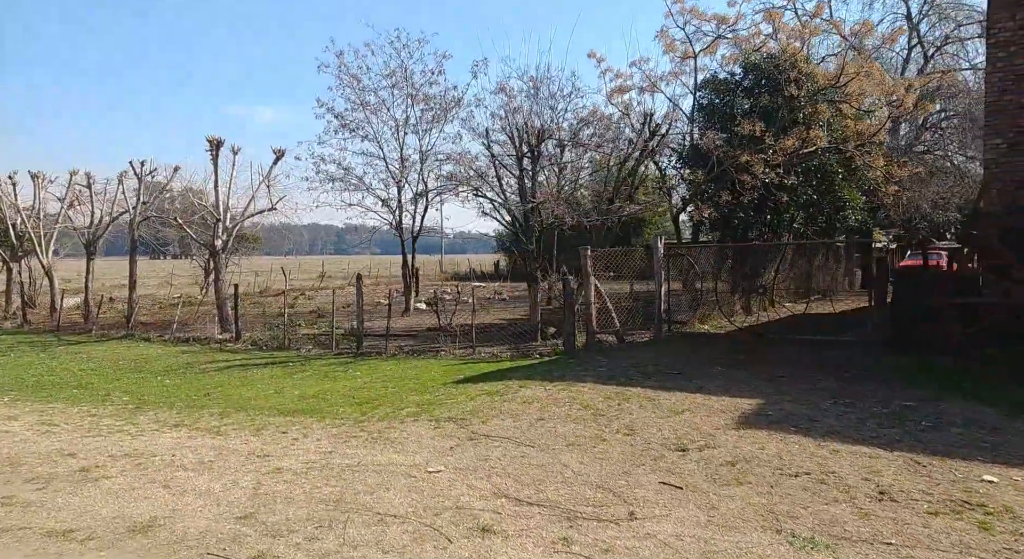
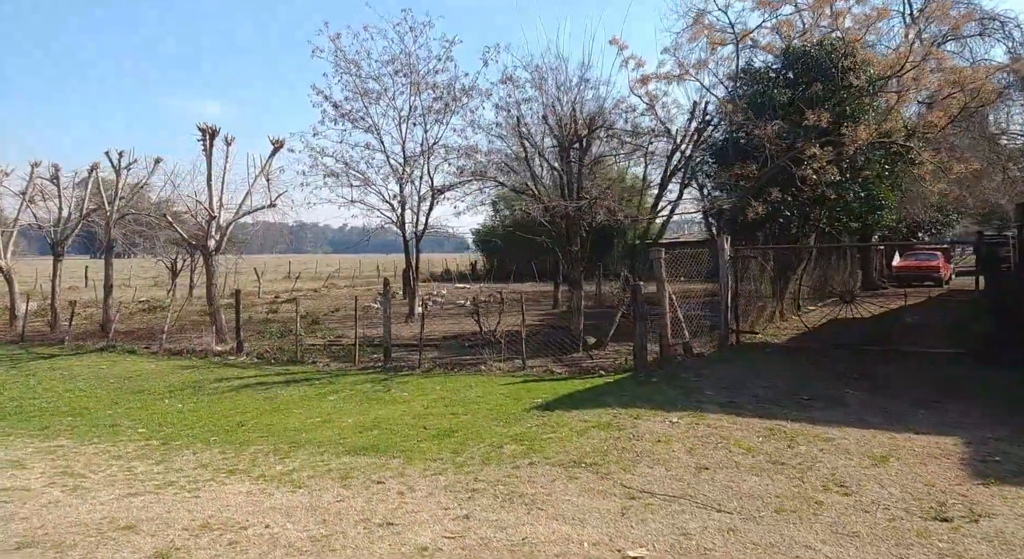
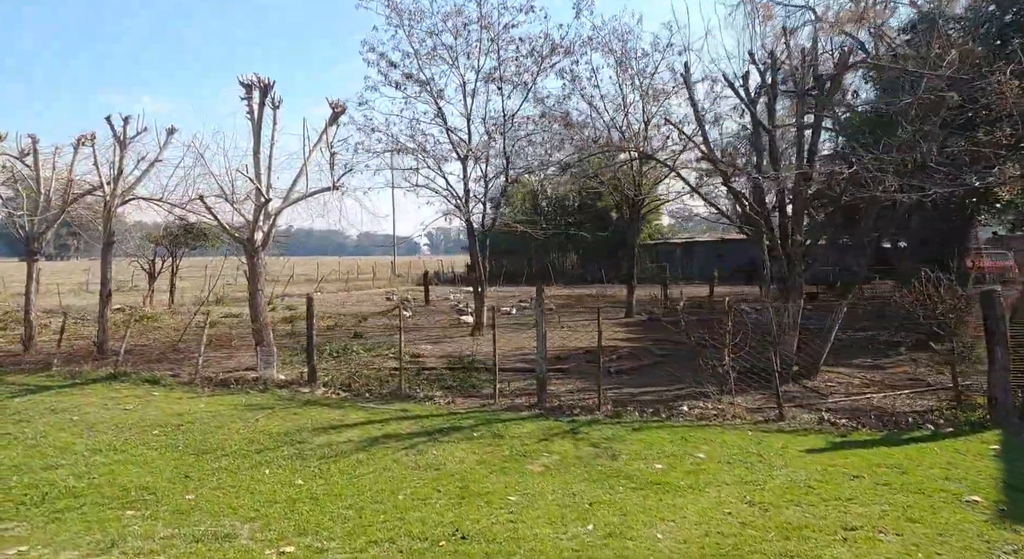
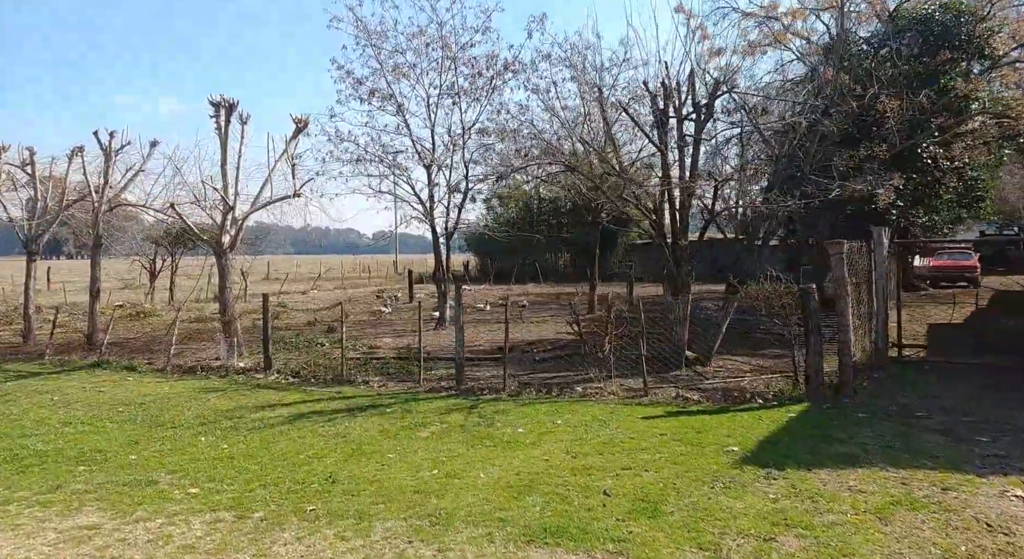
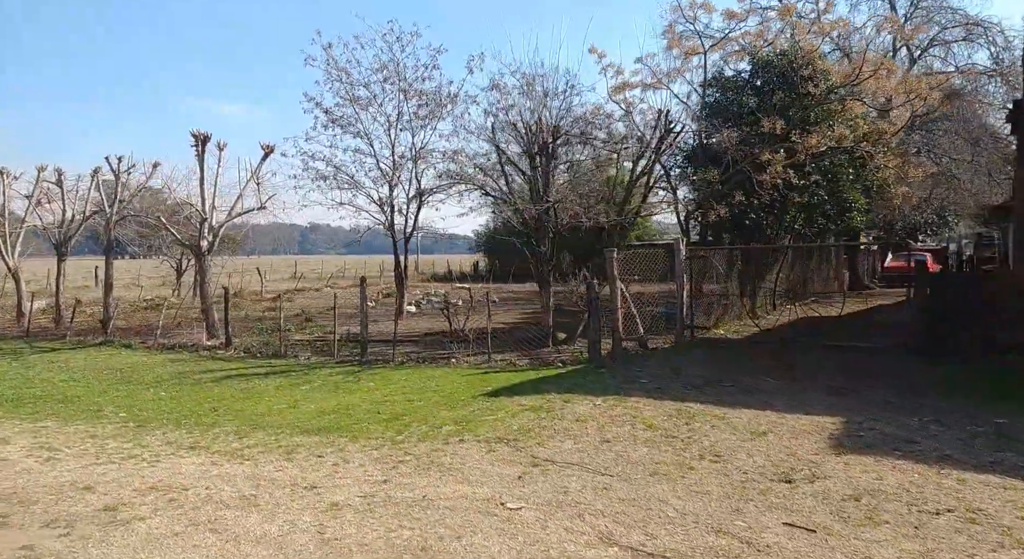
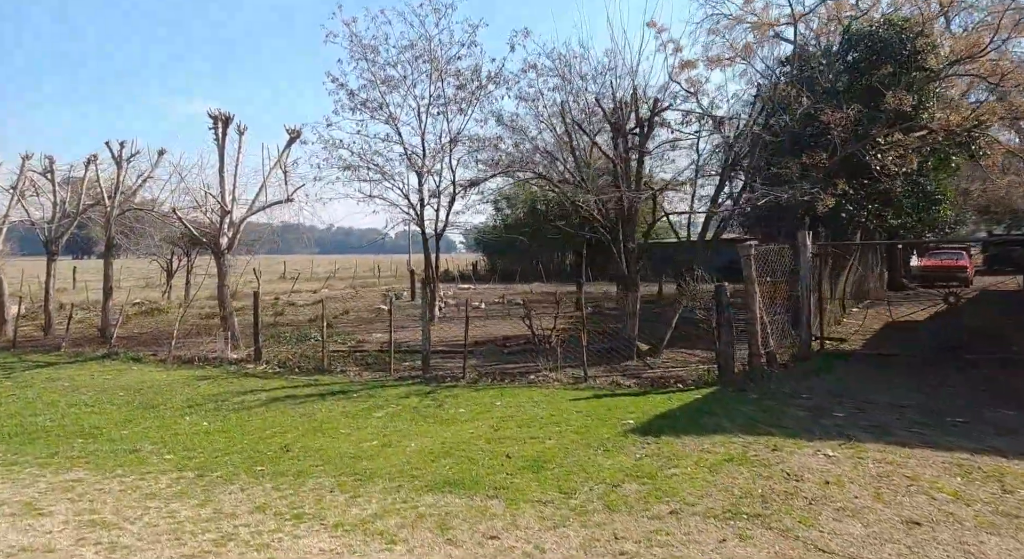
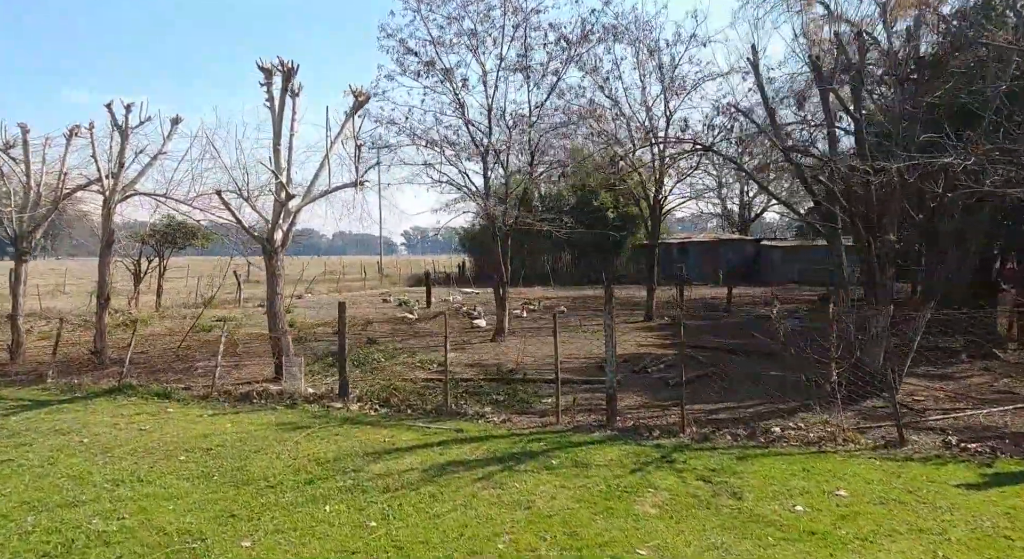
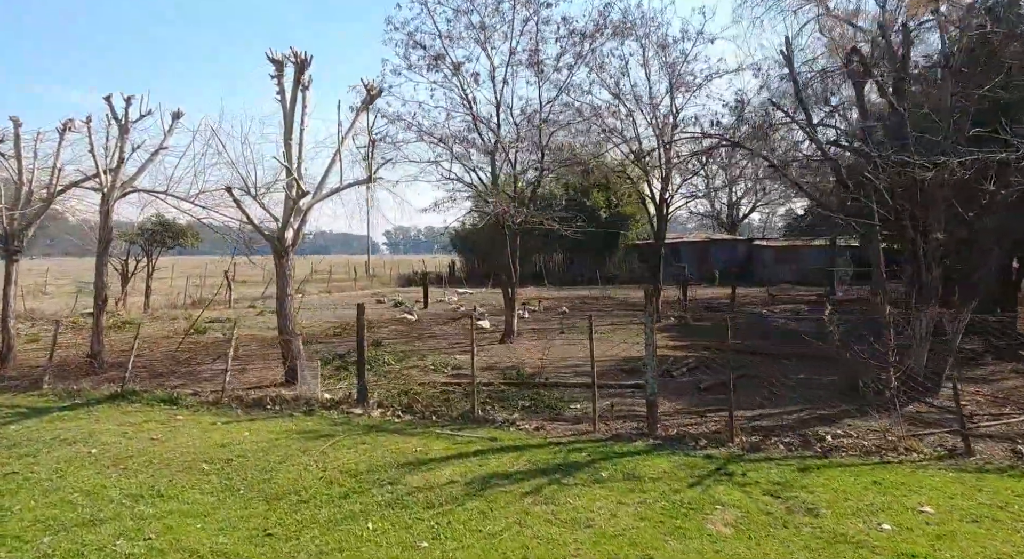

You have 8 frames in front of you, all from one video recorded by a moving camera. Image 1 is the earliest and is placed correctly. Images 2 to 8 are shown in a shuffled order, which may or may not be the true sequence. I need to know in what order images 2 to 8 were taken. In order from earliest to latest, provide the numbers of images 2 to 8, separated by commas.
5, 2, 6, 4, 3, 7, 8
